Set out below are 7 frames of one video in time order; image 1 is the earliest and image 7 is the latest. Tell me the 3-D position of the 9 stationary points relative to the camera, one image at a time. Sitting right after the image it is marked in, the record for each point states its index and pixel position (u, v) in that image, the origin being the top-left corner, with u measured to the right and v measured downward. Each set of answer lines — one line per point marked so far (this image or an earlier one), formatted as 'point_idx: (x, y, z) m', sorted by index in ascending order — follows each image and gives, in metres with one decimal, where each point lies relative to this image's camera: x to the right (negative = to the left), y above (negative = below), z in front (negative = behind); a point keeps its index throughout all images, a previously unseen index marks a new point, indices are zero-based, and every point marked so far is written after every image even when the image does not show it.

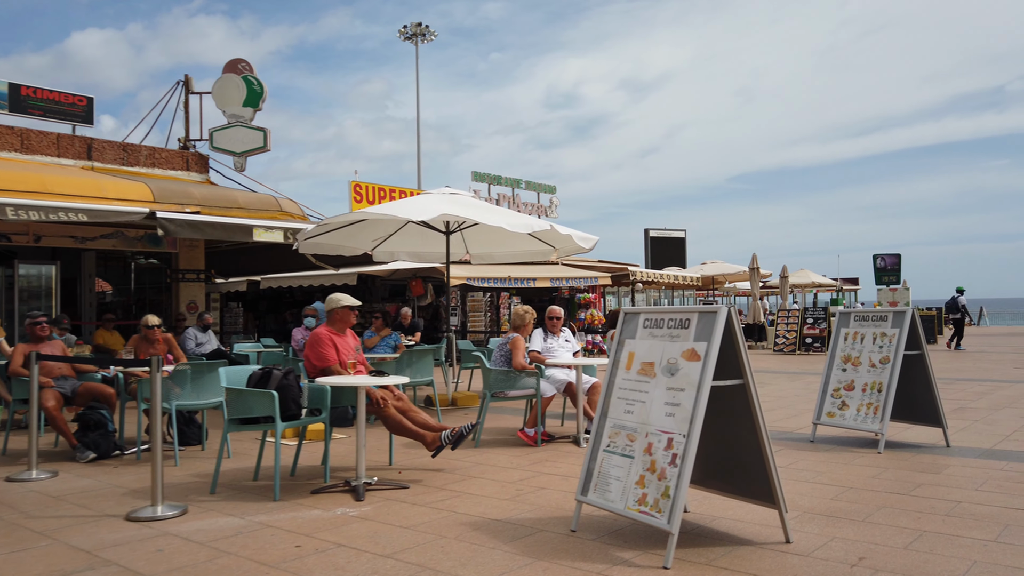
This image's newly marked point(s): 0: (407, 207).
0: (-1.3, +1.0, +9.4) m
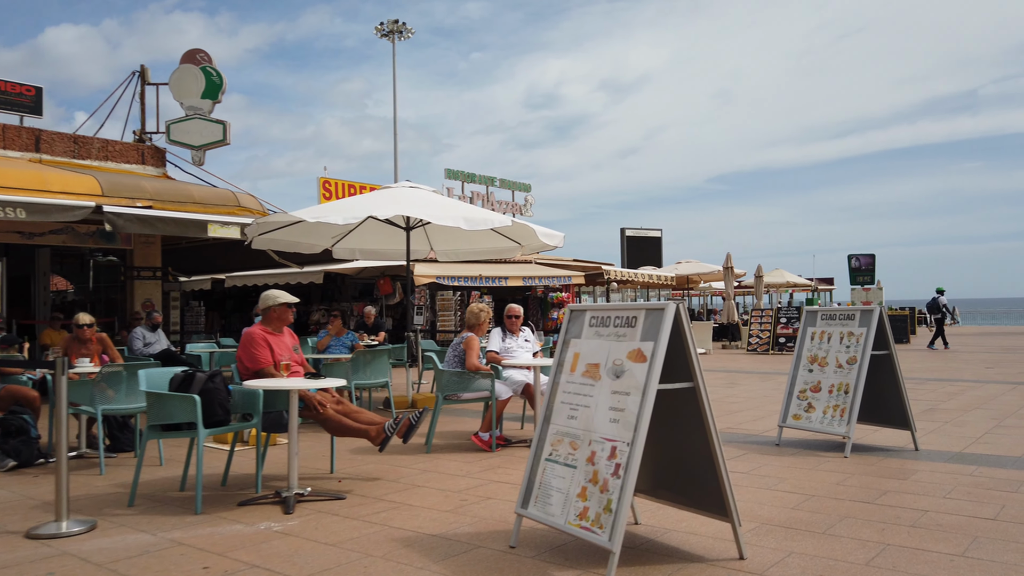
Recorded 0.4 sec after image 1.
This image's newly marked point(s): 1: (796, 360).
0: (-1.8, +1.0, +9.1) m
1: (+2.7, -0.7, +7.1) m
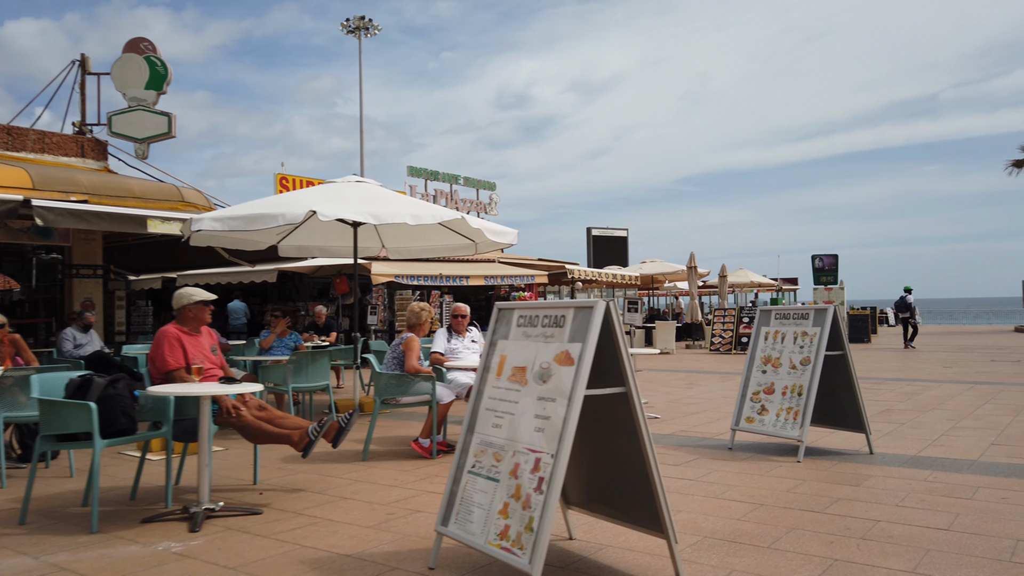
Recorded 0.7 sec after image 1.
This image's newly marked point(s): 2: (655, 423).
0: (-2.4, +1.1, +8.7) m
1: (+2.2, -0.7, +6.9) m
2: (+1.6, -1.5, +8.5) m
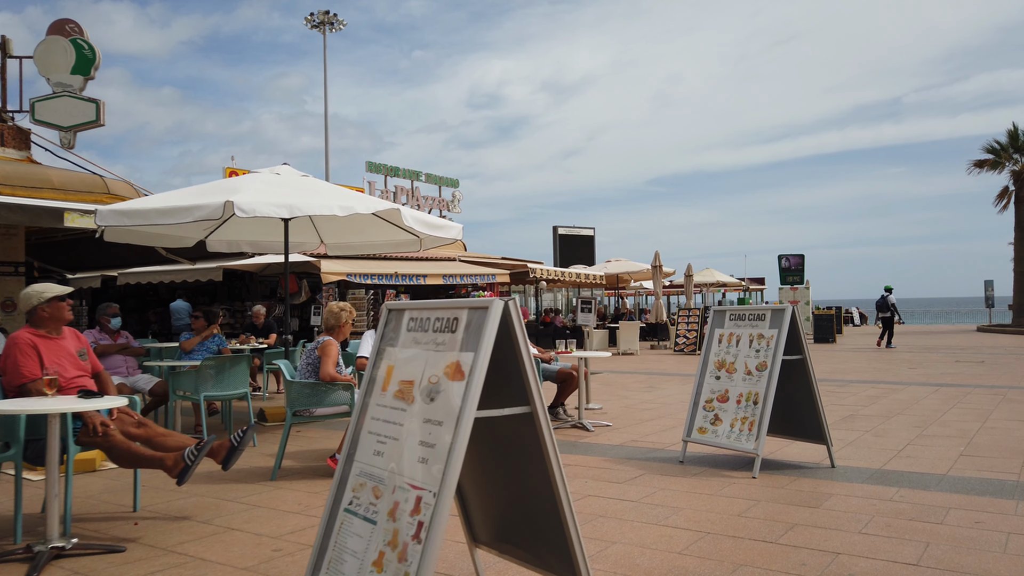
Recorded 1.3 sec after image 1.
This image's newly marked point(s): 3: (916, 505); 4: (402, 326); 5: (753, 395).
0: (-3.0, +1.1, +7.9) m
1: (+1.6, -0.7, +6.3) m
2: (+1.0, -1.5, +7.9) m
3: (+2.5, -1.3, +4.6) m
4: (-0.4, -0.2, +3.1) m
5: (+1.9, -0.8, +5.8) m
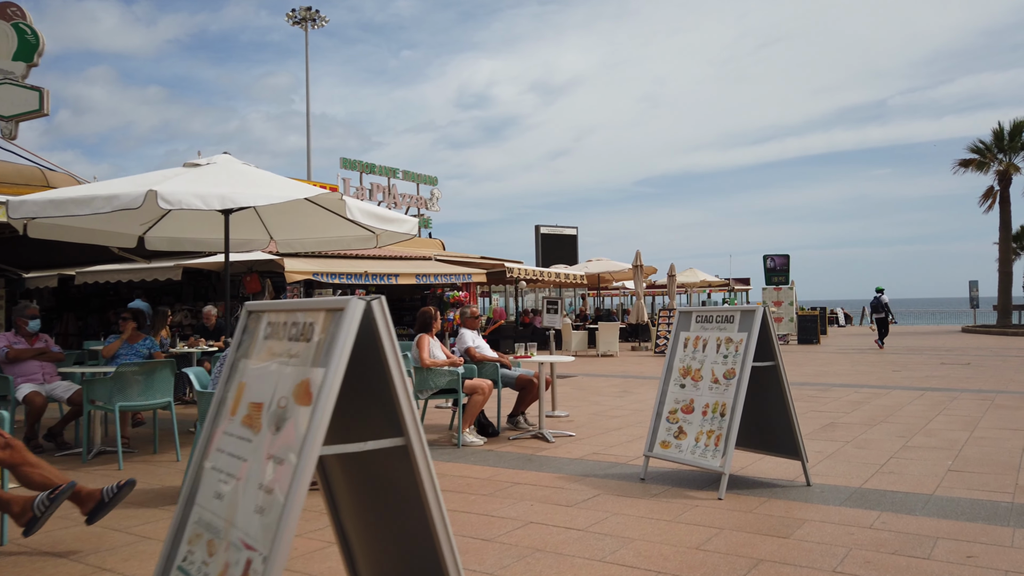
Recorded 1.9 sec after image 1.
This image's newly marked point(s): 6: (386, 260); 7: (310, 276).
0: (-3.5, +1.1, +7.3) m
1: (+1.2, -0.6, +5.7) m
2: (+0.5, -1.5, +7.3) m
3: (+2.1, -1.3, +4.1) m
4: (-0.8, -0.1, +2.4) m
5: (+1.5, -0.8, +5.2) m
6: (-3.2, +0.7, +19.4) m
7: (-4.4, +0.3, +16.4) m
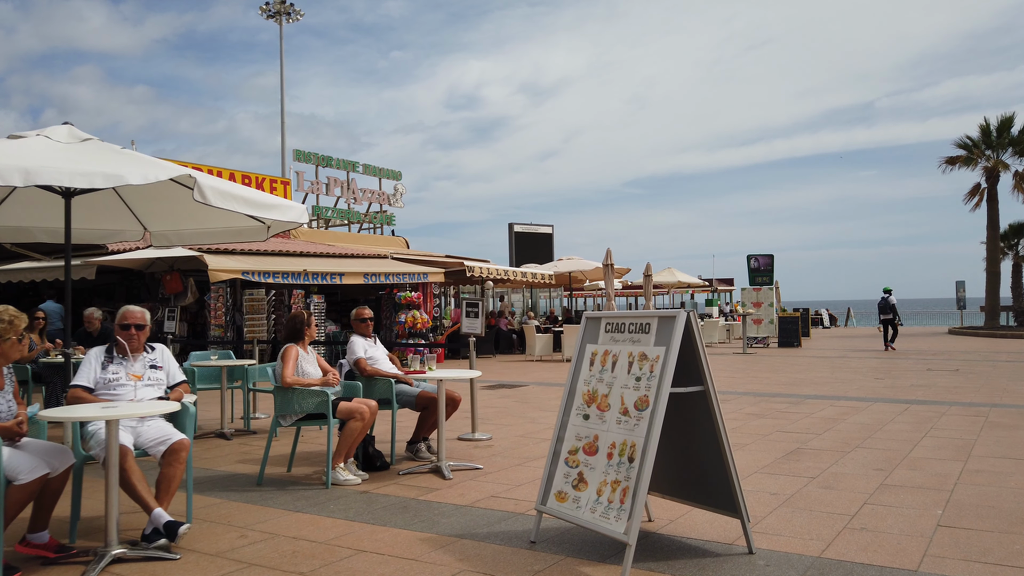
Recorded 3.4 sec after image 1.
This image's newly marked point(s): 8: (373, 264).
0: (-4.3, +1.1, +5.8) m
1: (+0.3, -0.6, +4.3) m
2: (-0.4, -1.5, +5.9) m
3: (+1.3, -1.3, +2.7) m
4: (-1.6, -0.1, +1.0) m
5: (+0.6, -0.8, +3.8) m
6: (-4.3, +0.7, +17.9) m
7: (-5.4, +0.3, +14.9) m
8: (-3.5, +0.6, +18.8) m
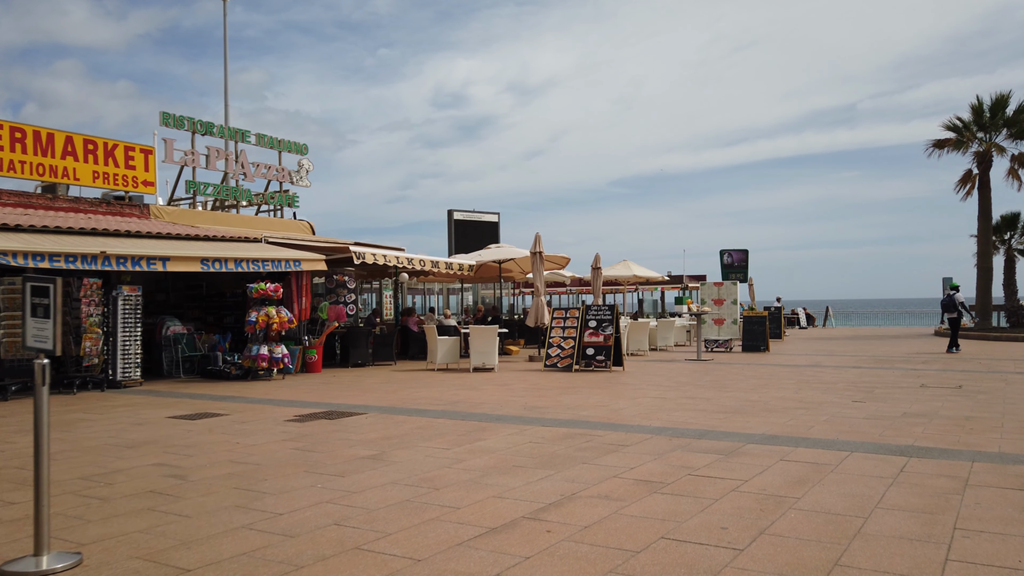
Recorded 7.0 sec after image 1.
0: (-6.3, +1.3, +1.8) m
1: (-1.6, -0.5, +0.4) m
2: (-2.3, -1.3, +1.9) m
3: (-0.6, -1.2, -1.2) m
4: (-3.5, 0.0, -3.0) m
5: (-1.3, -0.7, -0.1) m
6: (-6.5, +0.9, +13.9) m
7: (-7.6, +0.5, +10.8) m
8: (-5.7, +0.8, +14.8) m
